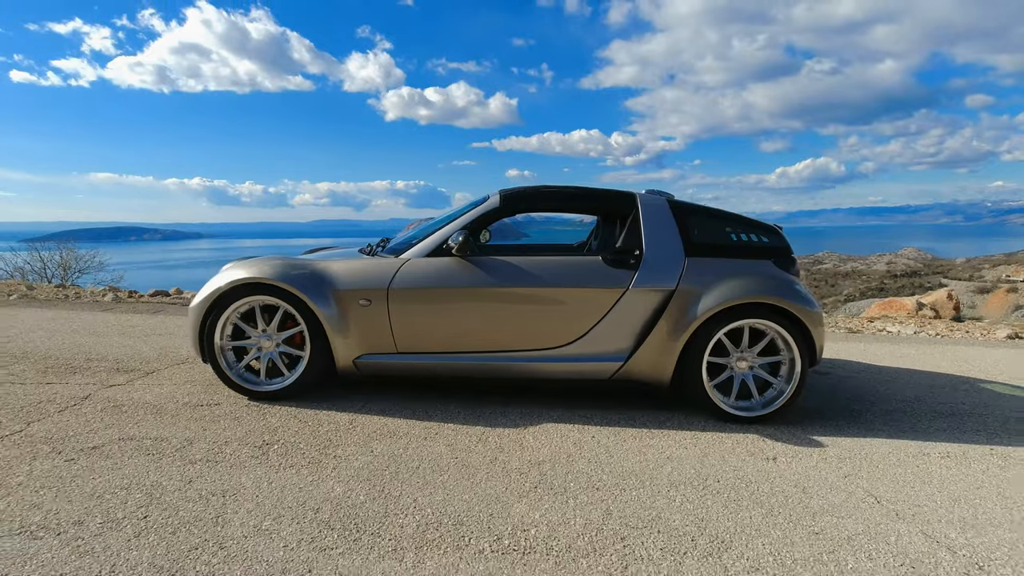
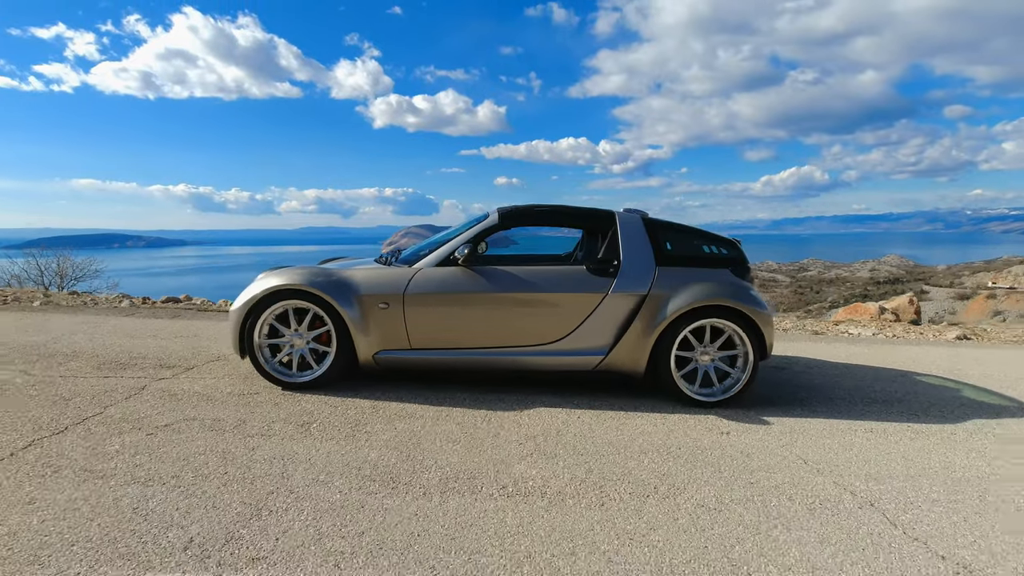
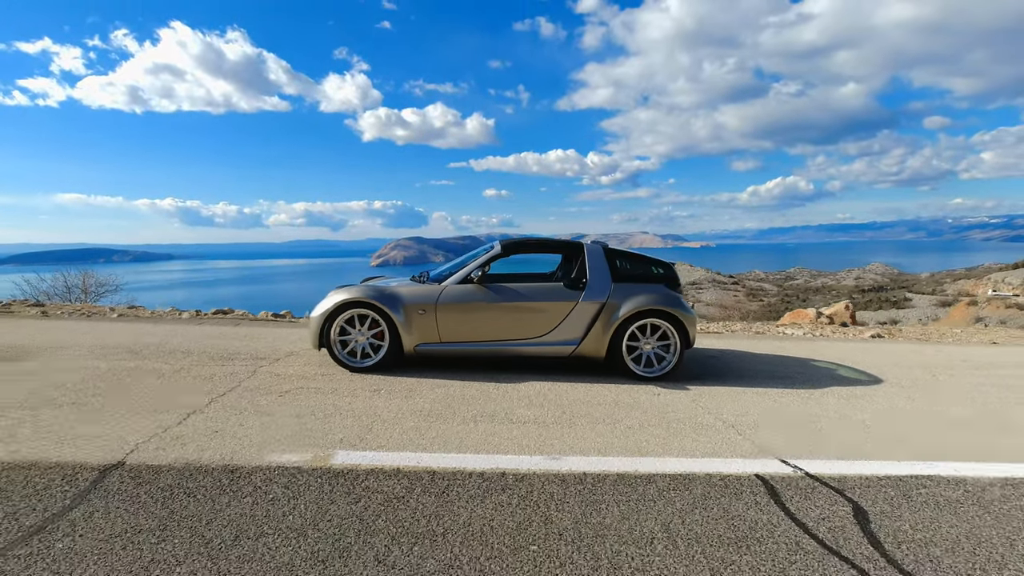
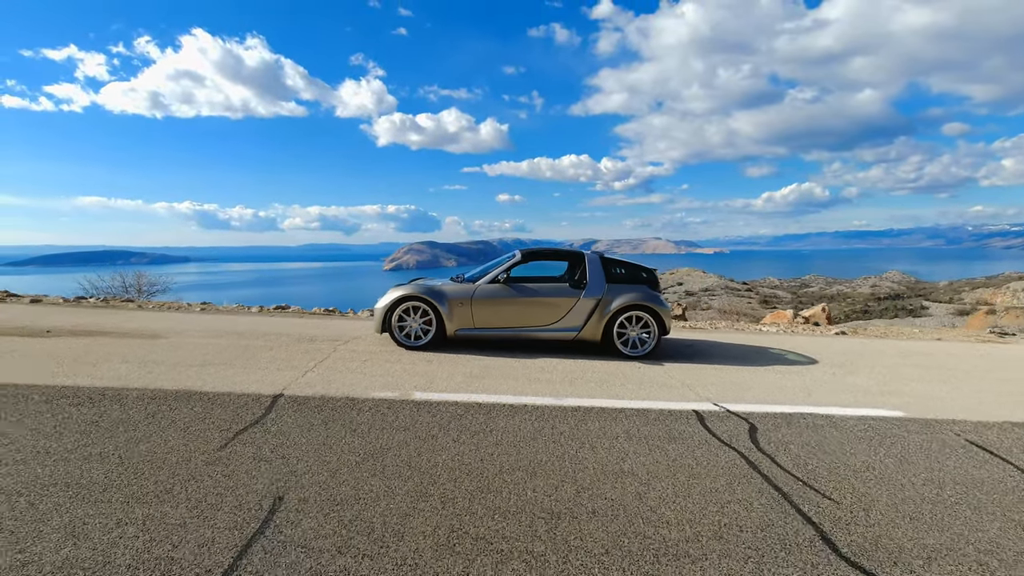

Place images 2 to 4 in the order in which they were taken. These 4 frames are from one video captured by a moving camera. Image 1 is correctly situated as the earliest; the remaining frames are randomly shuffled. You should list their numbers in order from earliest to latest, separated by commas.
2, 3, 4
